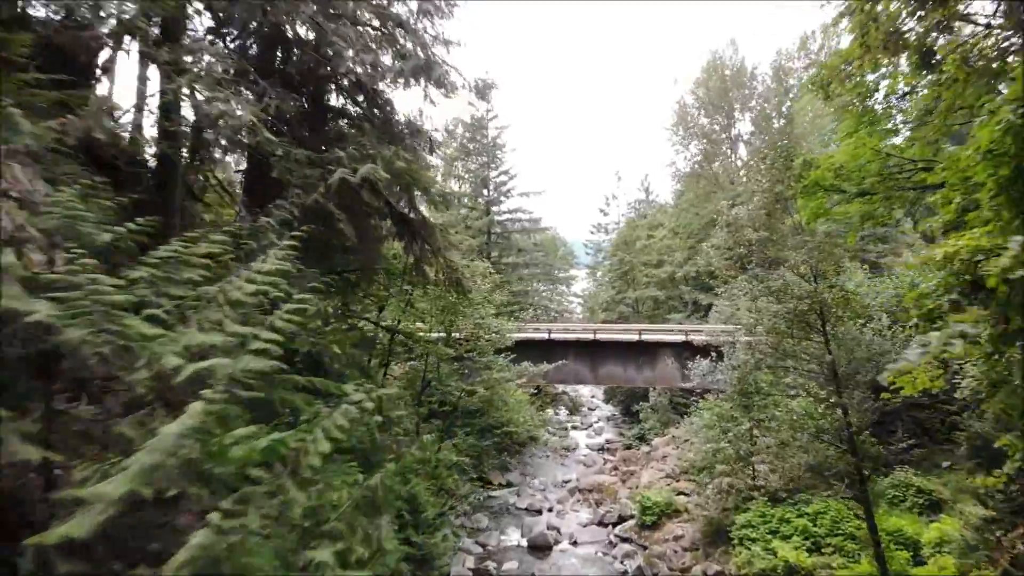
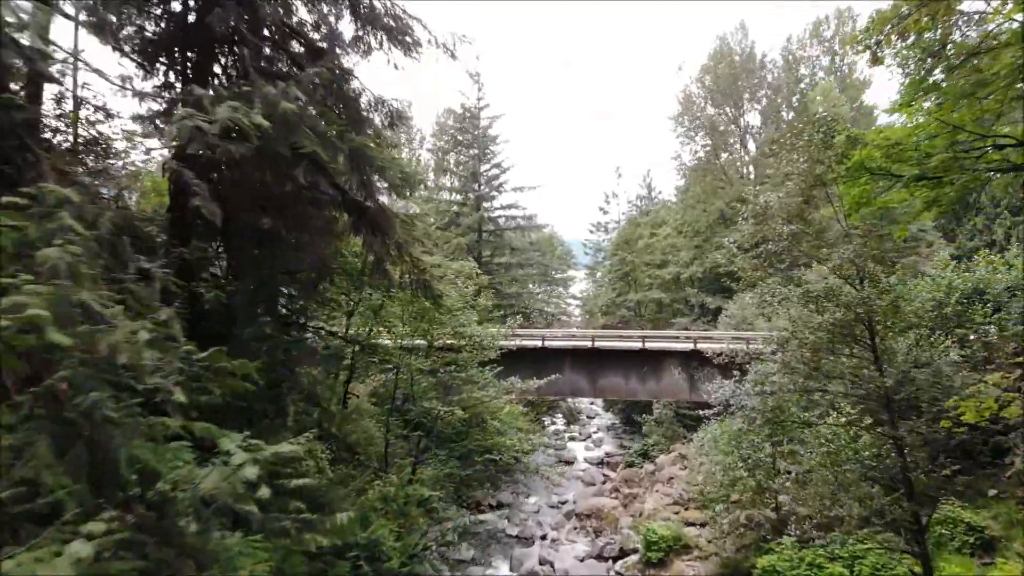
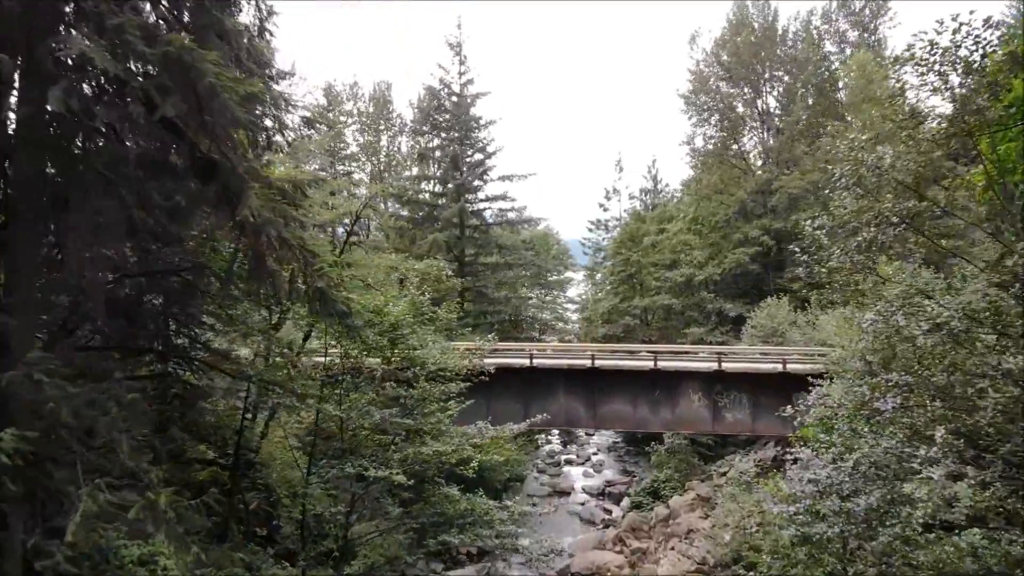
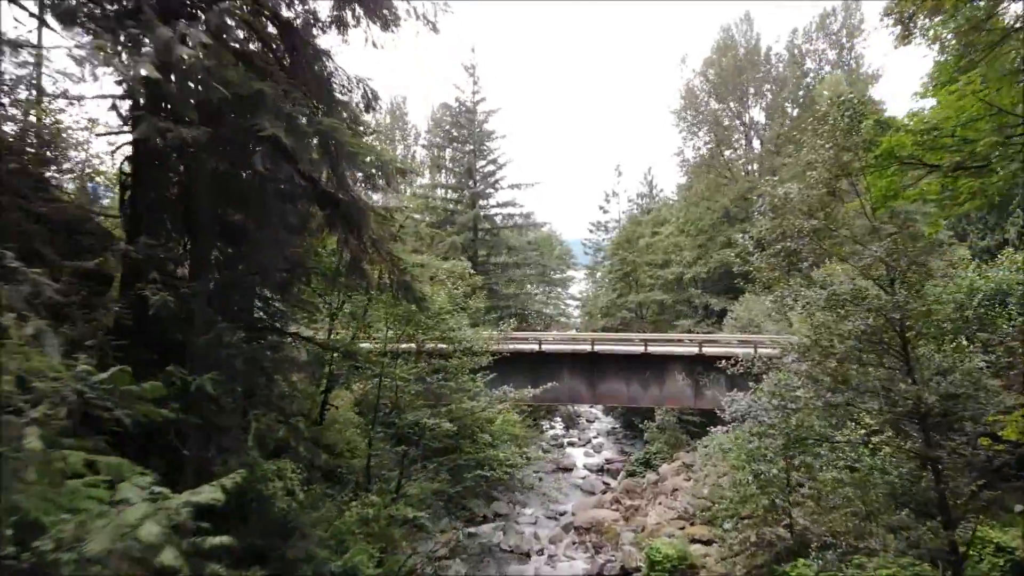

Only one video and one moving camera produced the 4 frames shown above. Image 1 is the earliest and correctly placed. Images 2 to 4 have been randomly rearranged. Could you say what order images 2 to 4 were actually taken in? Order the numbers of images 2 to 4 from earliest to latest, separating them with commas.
2, 4, 3
